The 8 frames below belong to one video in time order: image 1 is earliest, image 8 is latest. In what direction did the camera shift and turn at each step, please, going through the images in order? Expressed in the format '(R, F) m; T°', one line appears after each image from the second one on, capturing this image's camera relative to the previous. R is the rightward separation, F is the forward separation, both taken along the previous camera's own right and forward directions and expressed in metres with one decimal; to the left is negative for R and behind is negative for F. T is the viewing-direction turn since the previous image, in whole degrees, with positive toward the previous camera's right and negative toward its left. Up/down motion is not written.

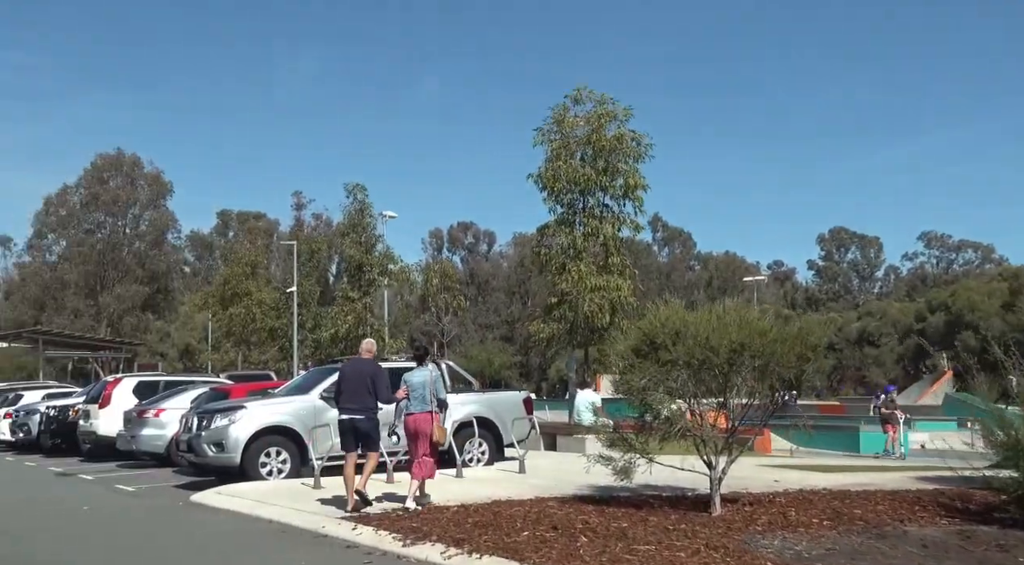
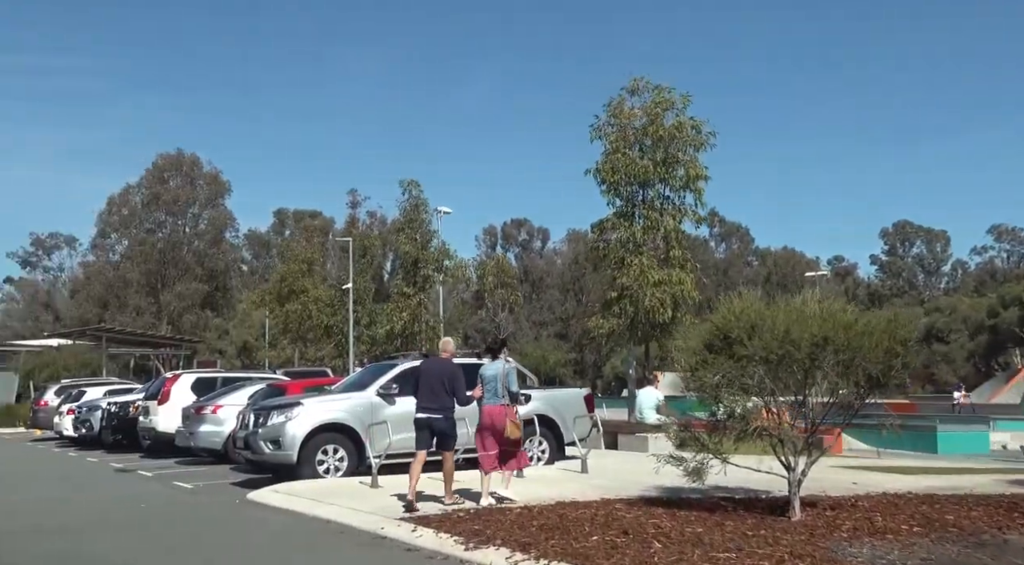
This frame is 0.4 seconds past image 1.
(-0.1, +0.4) m; -3°
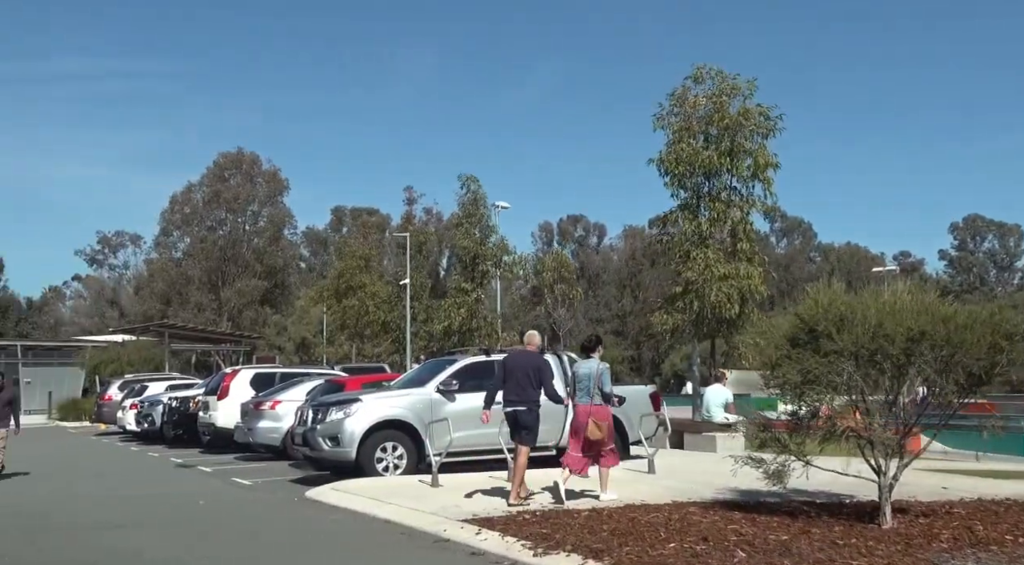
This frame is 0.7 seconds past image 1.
(-0.1, +0.4) m; -3°
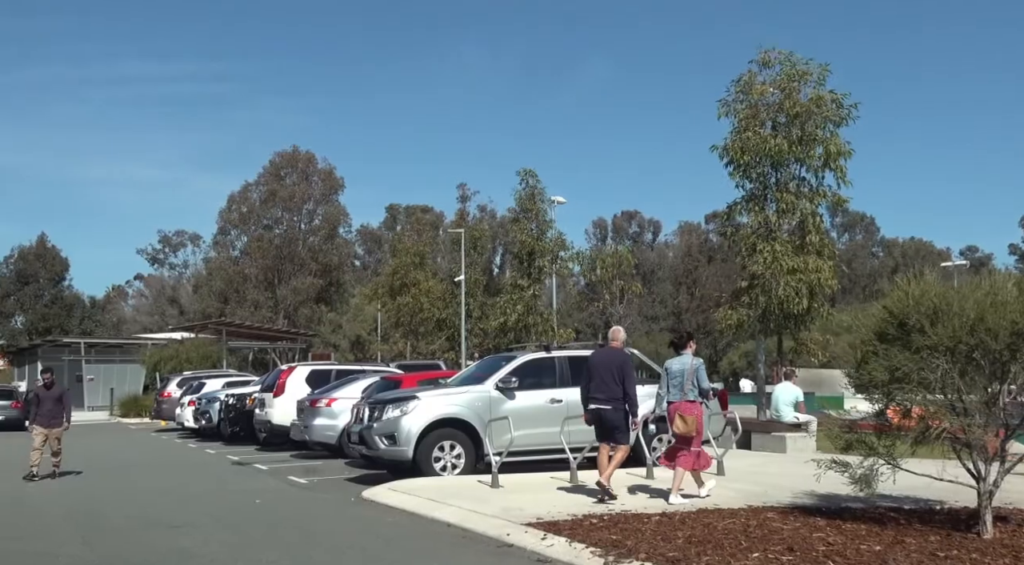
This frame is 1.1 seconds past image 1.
(-0.1, +0.4) m; -3°
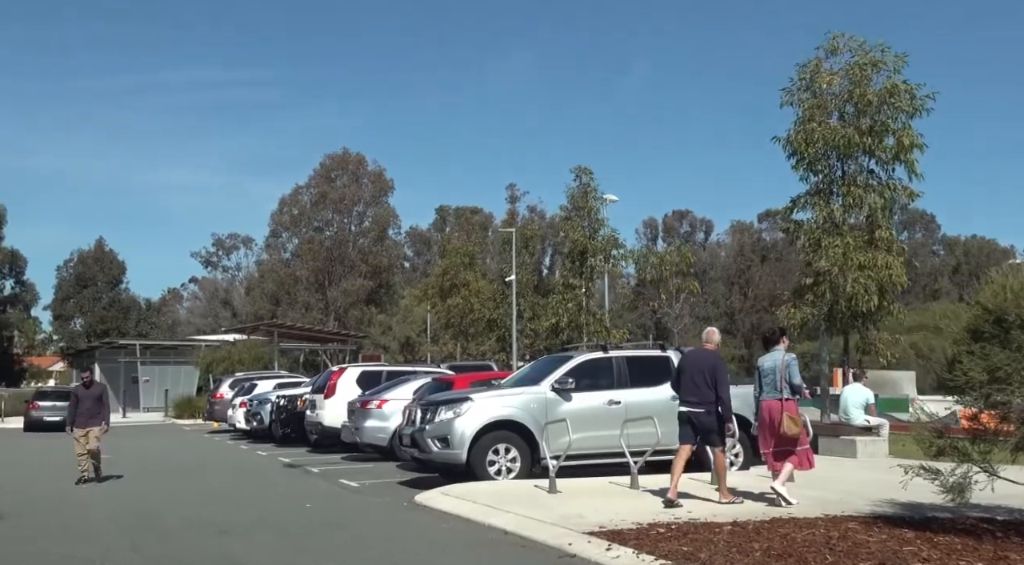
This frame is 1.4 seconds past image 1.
(-0.1, +0.4) m; -3°
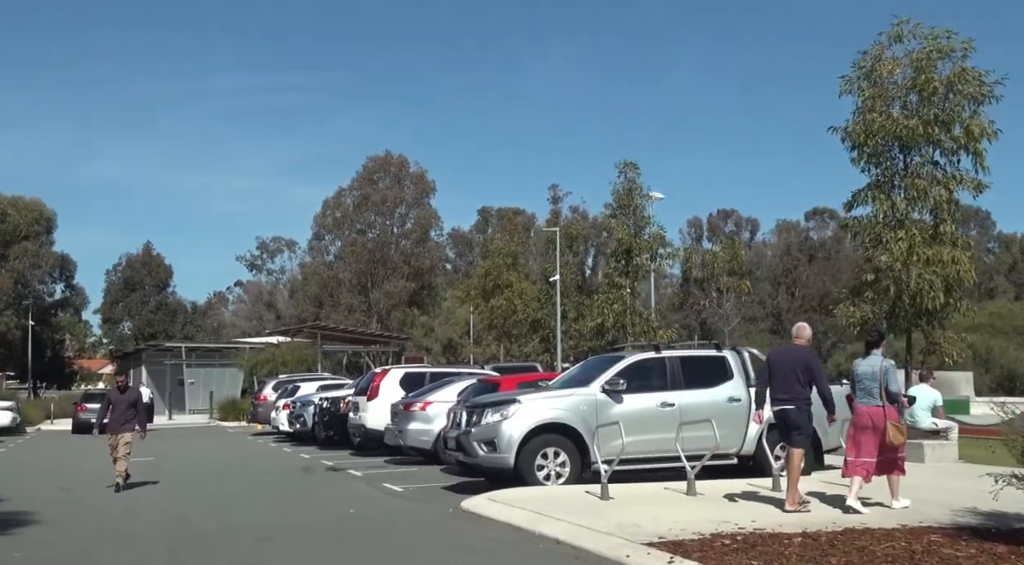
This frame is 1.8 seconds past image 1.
(-0.1, +0.5) m; -2°
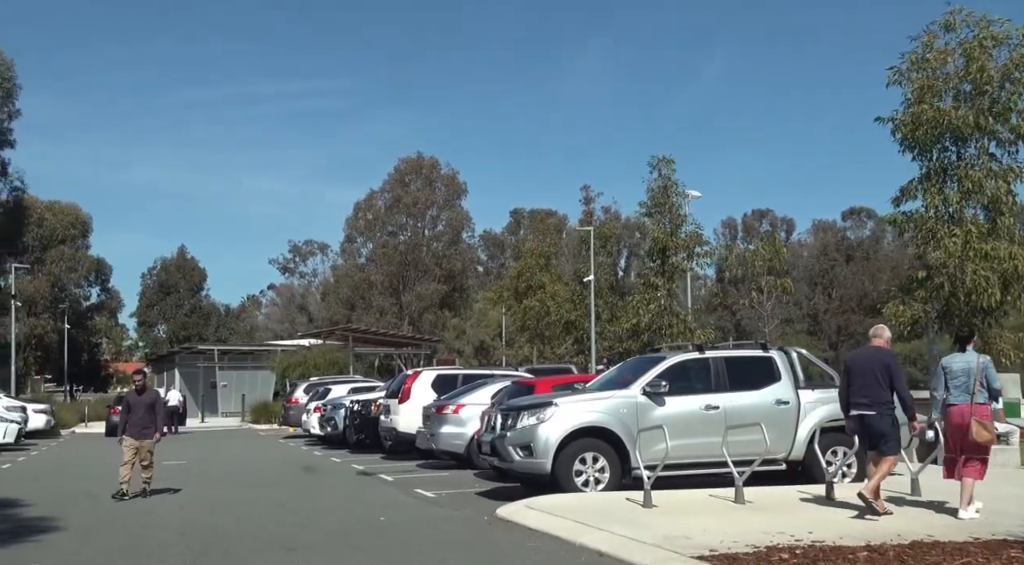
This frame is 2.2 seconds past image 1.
(-0.1, +0.5) m; -2°
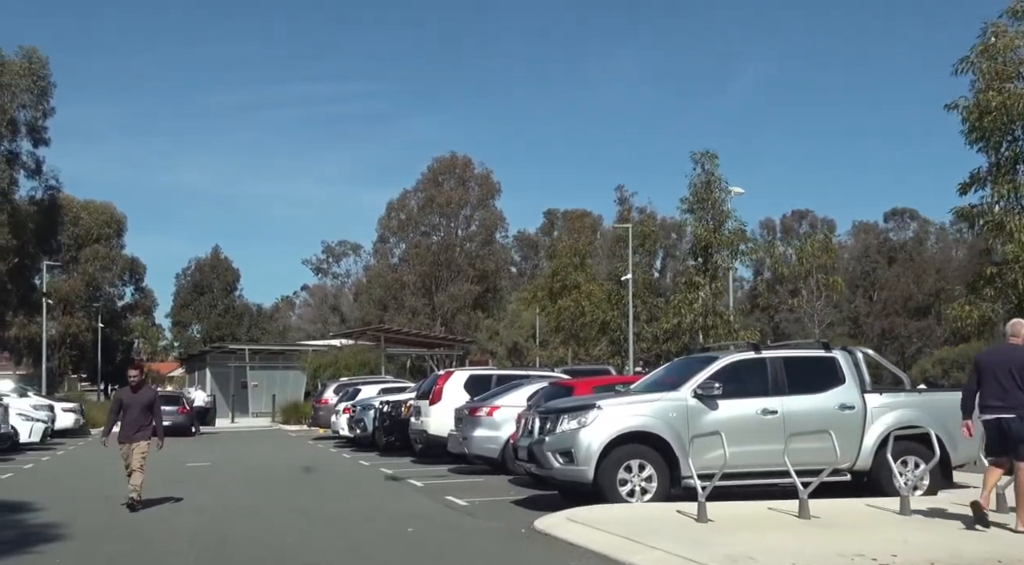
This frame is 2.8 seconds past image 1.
(-0.1, +0.9) m; -2°
